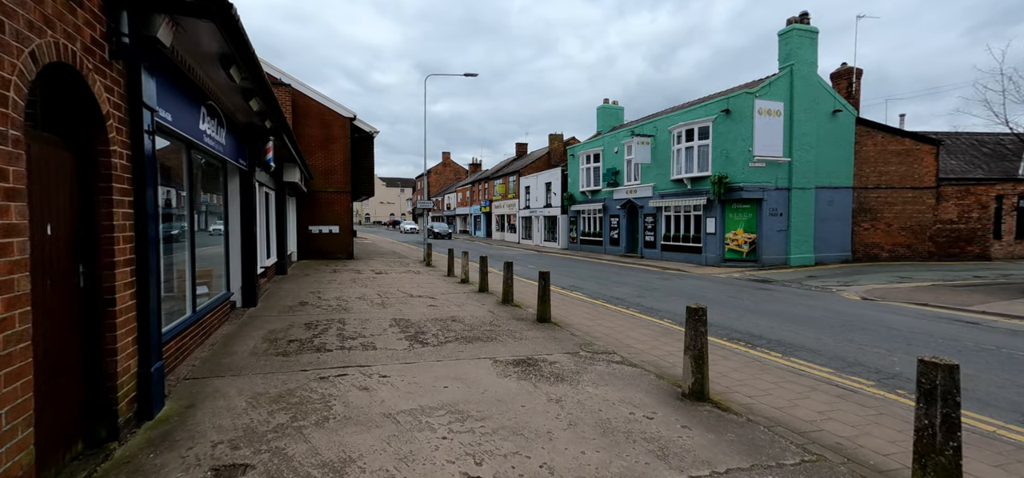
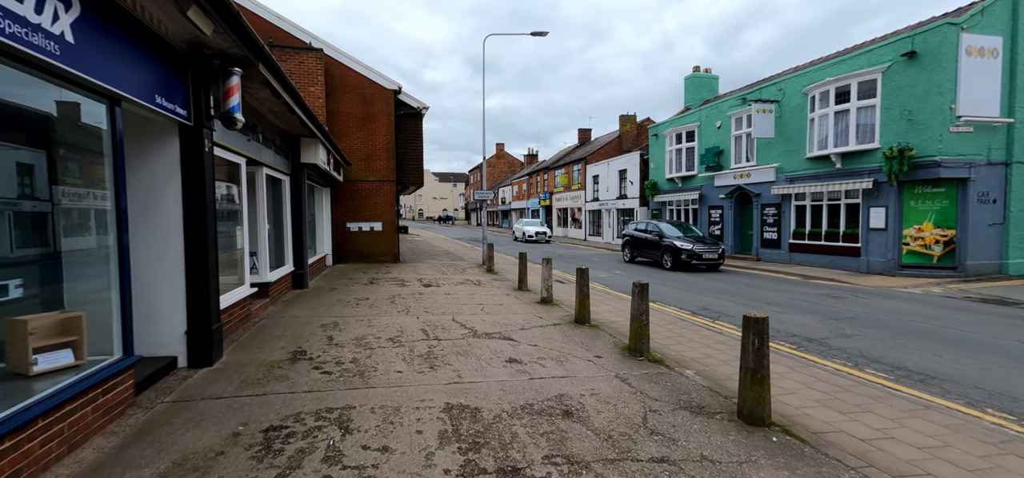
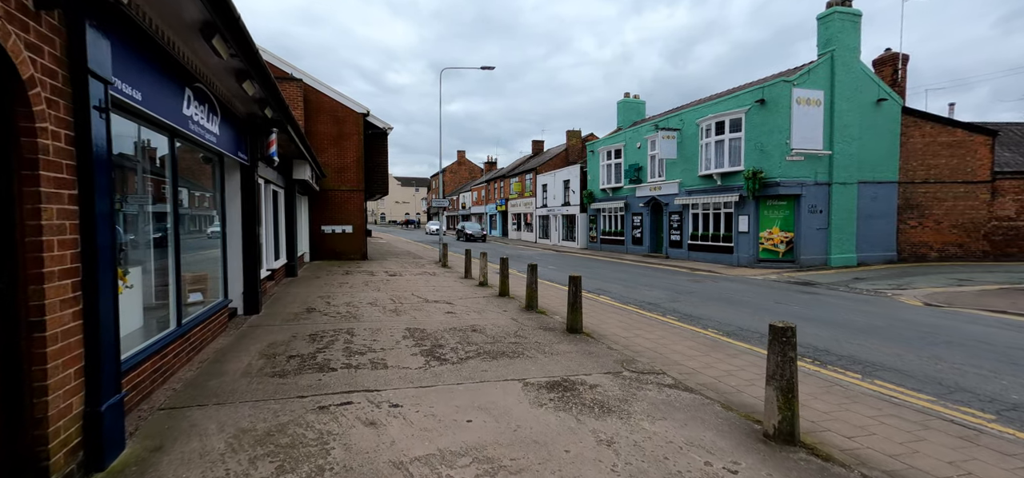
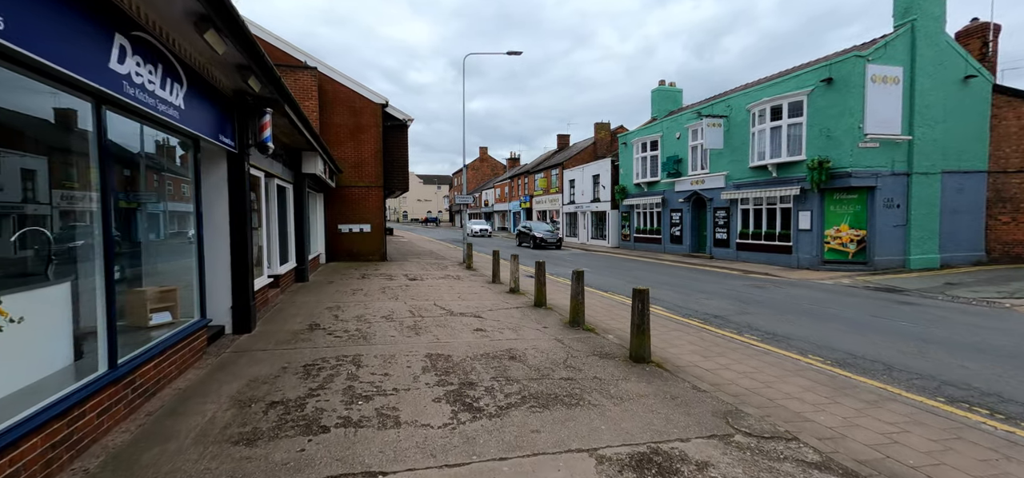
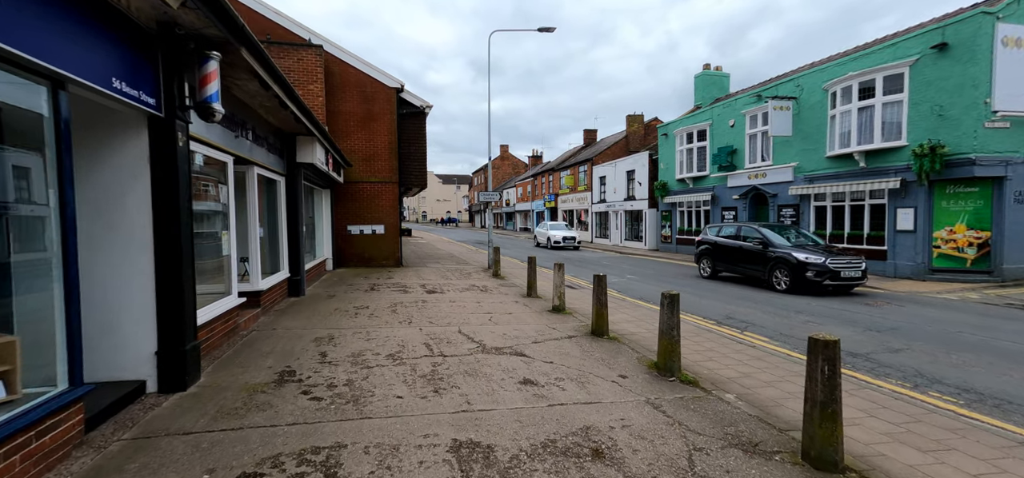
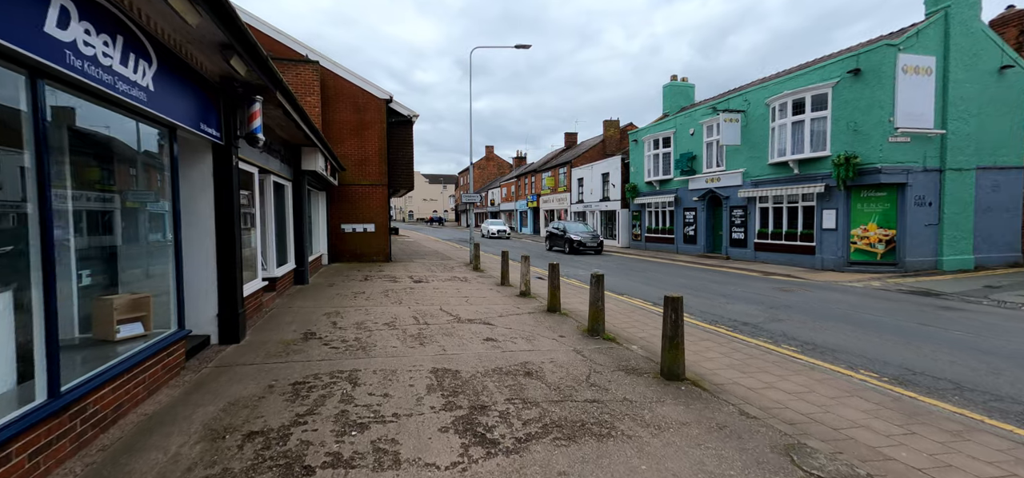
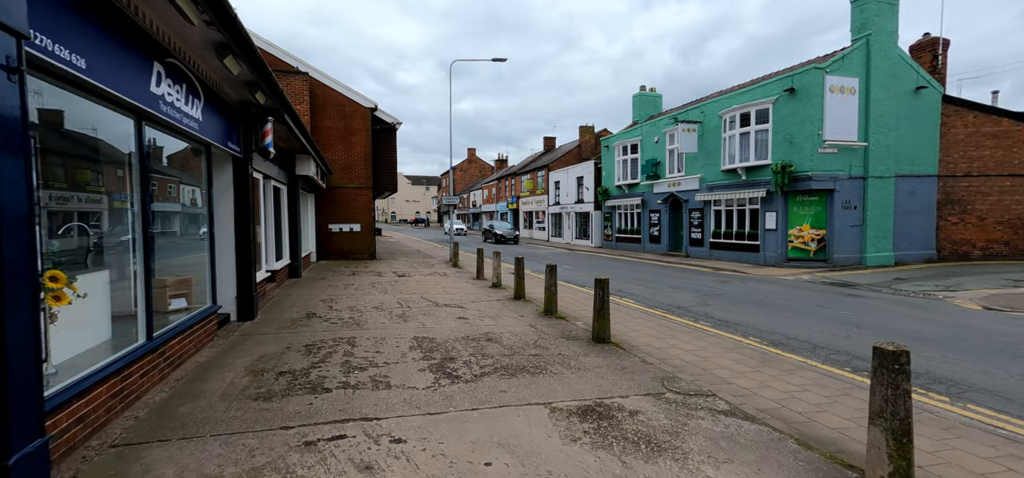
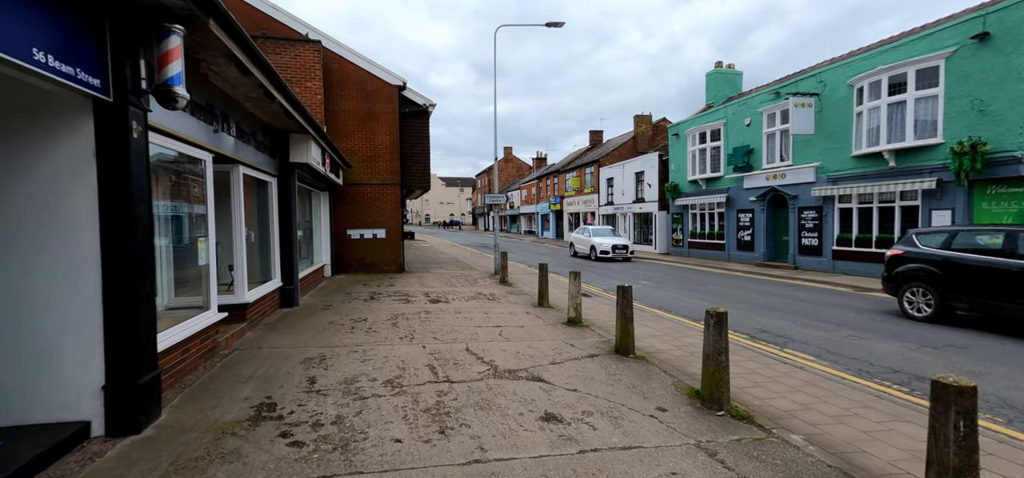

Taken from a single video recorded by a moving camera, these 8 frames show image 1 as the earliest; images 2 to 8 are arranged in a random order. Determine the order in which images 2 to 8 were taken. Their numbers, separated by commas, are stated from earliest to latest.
3, 7, 4, 6, 2, 5, 8
